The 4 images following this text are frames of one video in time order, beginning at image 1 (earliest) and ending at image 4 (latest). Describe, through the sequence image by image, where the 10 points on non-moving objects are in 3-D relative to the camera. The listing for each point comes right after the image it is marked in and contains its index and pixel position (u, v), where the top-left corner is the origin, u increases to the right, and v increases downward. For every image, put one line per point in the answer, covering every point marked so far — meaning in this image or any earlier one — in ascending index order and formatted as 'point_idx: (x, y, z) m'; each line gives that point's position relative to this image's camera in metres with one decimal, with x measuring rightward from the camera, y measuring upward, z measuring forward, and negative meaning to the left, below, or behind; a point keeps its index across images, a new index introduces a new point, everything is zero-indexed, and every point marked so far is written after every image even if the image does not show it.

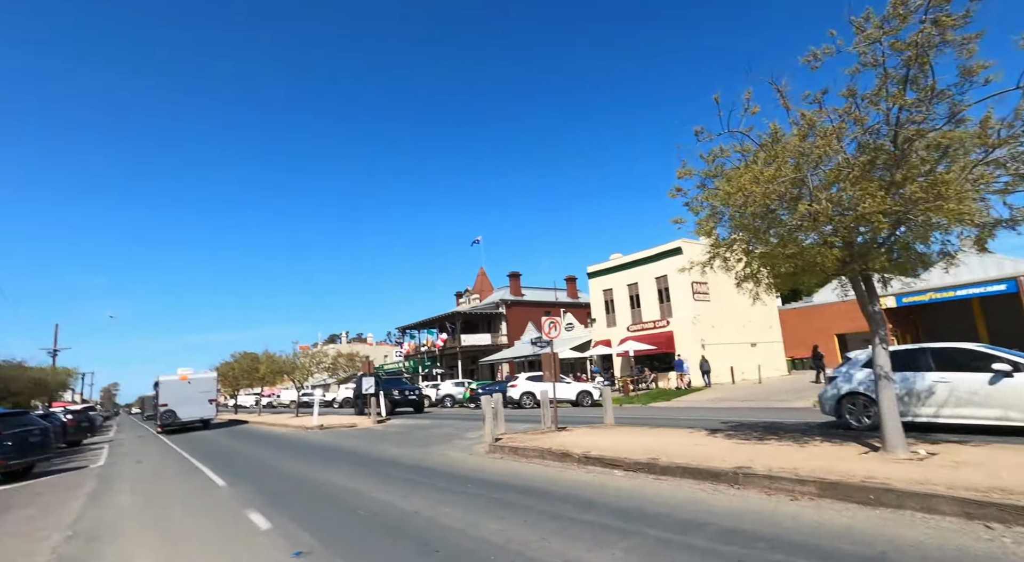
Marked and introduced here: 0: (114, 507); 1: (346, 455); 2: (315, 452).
0: (-8.5, -5.0, +12.5) m
1: (-4.7, -5.2, +17.1) m
2: (-6.3, -5.7, +18.9) m
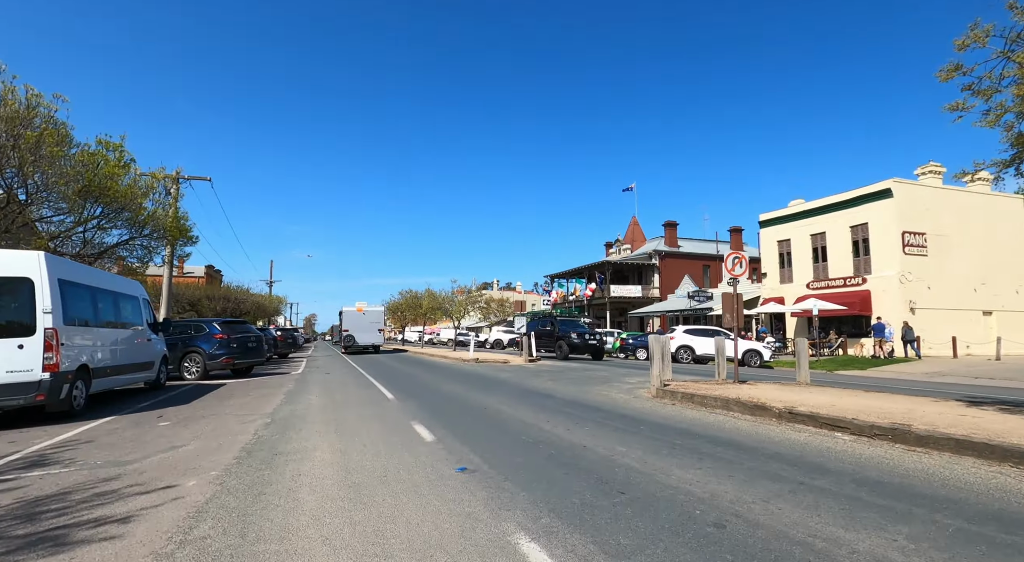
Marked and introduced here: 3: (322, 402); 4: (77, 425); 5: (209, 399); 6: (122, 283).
0: (-4.9, -2.9, +13.2) m
1: (-0.1, -3.1, +16.8) m
2: (-1.2, -3.3, +18.9) m
3: (-4.7, -3.0, +14.2) m
4: (-8.4, -2.7, +11.0) m
5: (-8.1, -3.1, +15.4) m
6: (-11.6, +0.1, +16.8) m
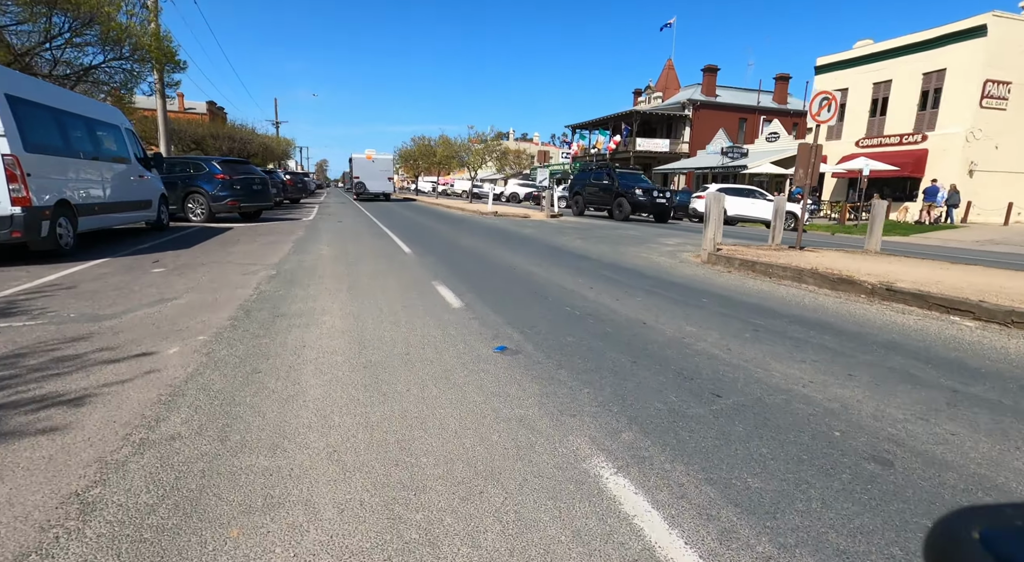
0: (-4.3, +0.5, +12.1) m
1: (+0.5, +1.0, +15.5) m
2: (-0.5, +1.4, +17.7) m
3: (-4.1, +0.7, +13.1) m
4: (-7.8, +0.2, +10.0) m
5: (-7.5, +0.9, +14.4) m
6: (-10.8, +4.5, +15.0) m
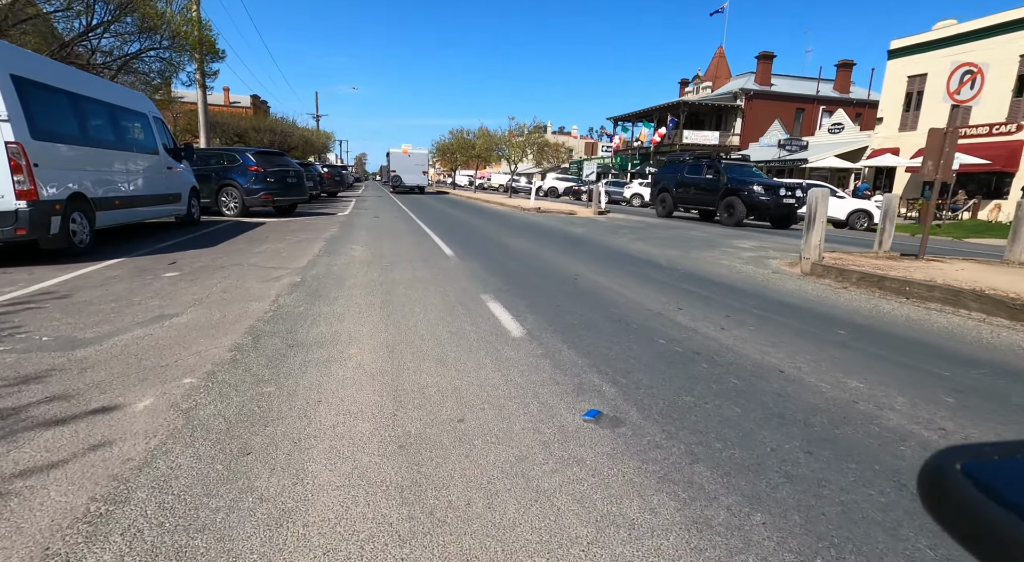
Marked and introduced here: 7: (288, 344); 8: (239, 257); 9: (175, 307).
0: (-3.3, +0.4, +10.8) m
1: (+1.8, +0.9, +13.9) m
2: (+0.9, +1.3, +16.2) m
3: (-3.0, +0.6, +11.8) m
4: (-6.9, +0.2, +9.0) m
5: (-6.3, +0.9, +13.2) m
6: (-9.5, +4.6, +14.1) m
7: (-2.0, -0.5, +5.1) m
8: (-5.1, +0.4, +10.7) m
9: (-3.8, -0.3, +6.6) m
